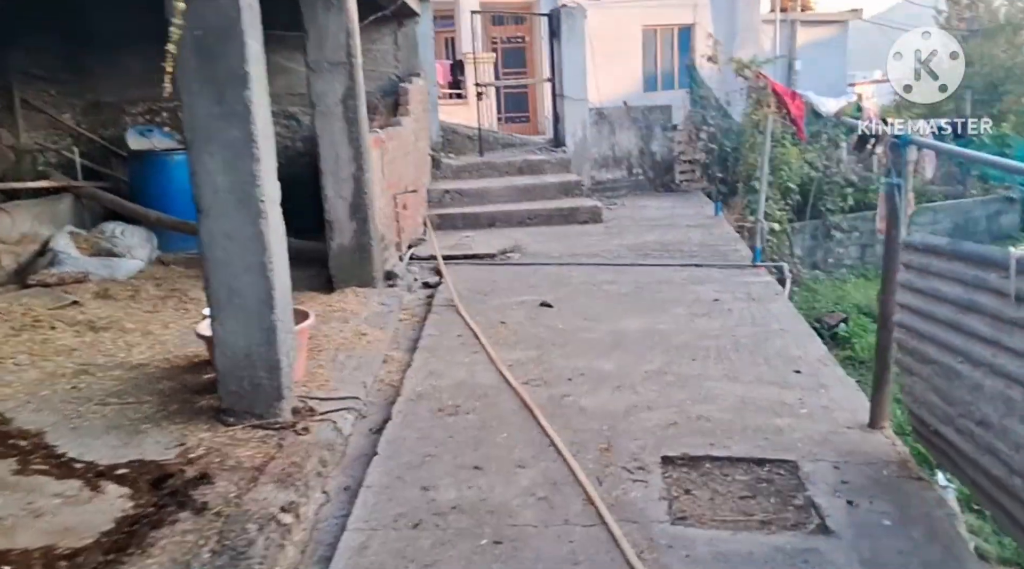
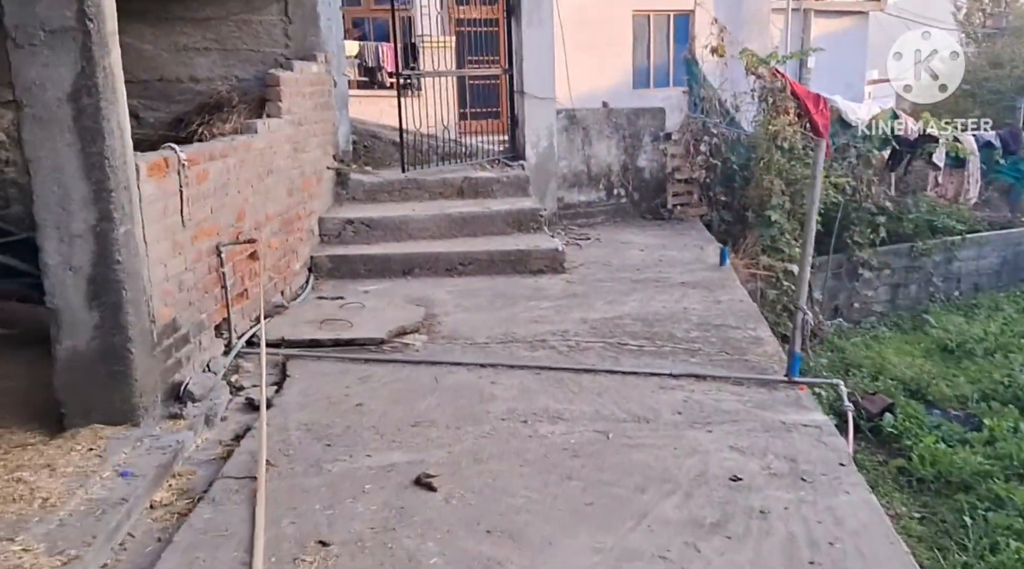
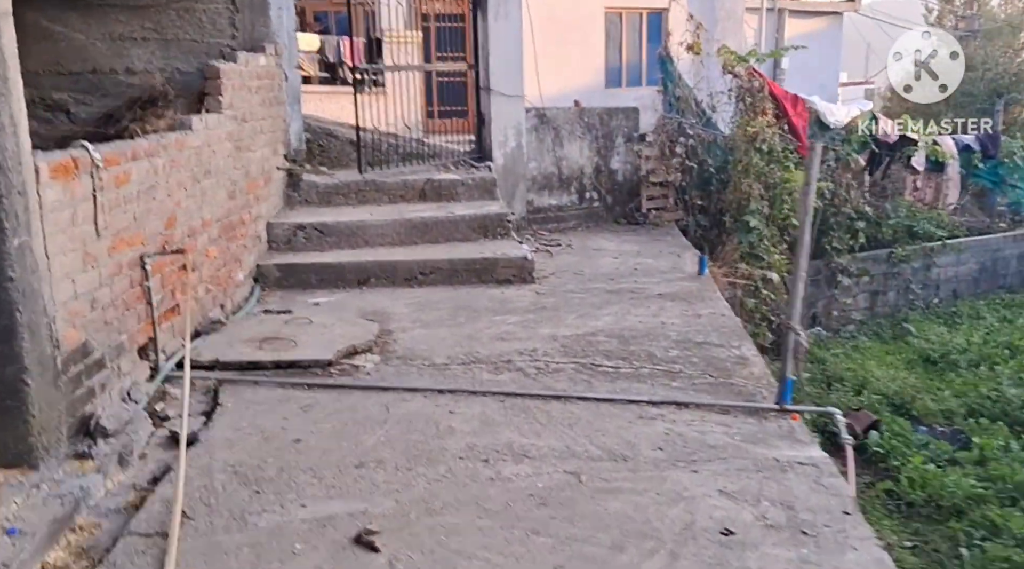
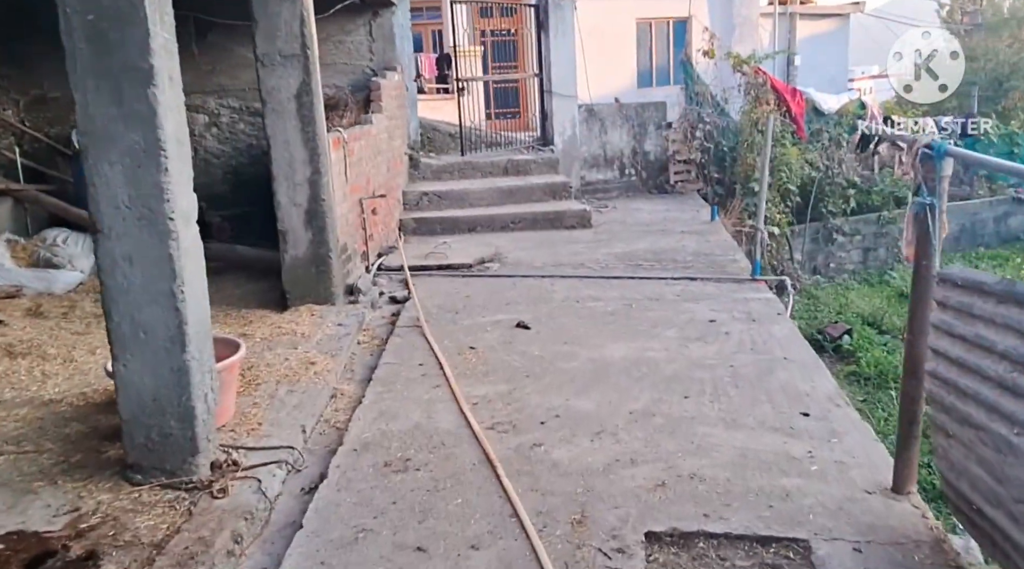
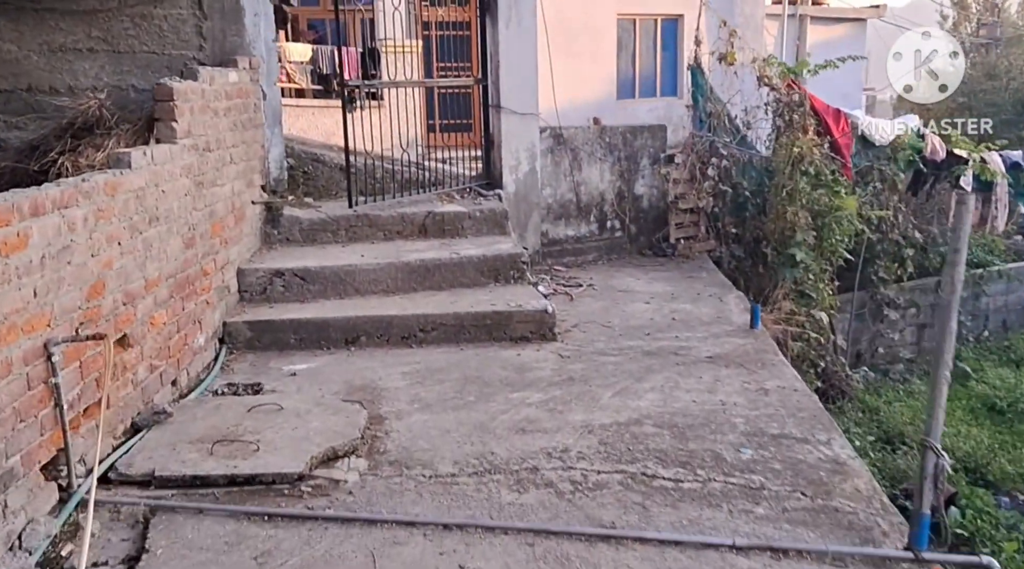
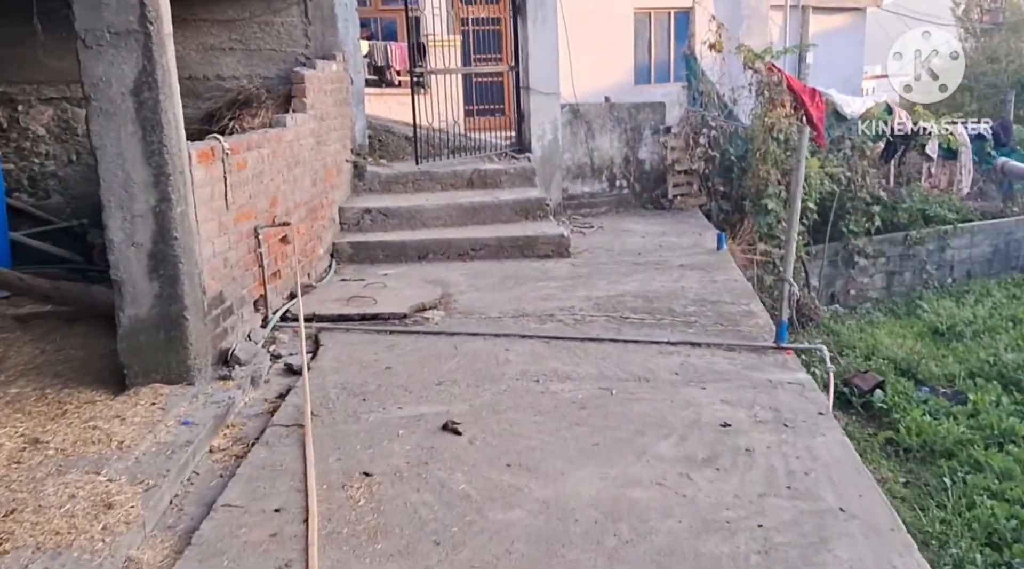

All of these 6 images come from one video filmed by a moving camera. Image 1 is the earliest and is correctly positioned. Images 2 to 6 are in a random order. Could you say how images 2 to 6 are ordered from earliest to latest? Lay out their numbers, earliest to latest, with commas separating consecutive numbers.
4, 6, 2, 3, 5
